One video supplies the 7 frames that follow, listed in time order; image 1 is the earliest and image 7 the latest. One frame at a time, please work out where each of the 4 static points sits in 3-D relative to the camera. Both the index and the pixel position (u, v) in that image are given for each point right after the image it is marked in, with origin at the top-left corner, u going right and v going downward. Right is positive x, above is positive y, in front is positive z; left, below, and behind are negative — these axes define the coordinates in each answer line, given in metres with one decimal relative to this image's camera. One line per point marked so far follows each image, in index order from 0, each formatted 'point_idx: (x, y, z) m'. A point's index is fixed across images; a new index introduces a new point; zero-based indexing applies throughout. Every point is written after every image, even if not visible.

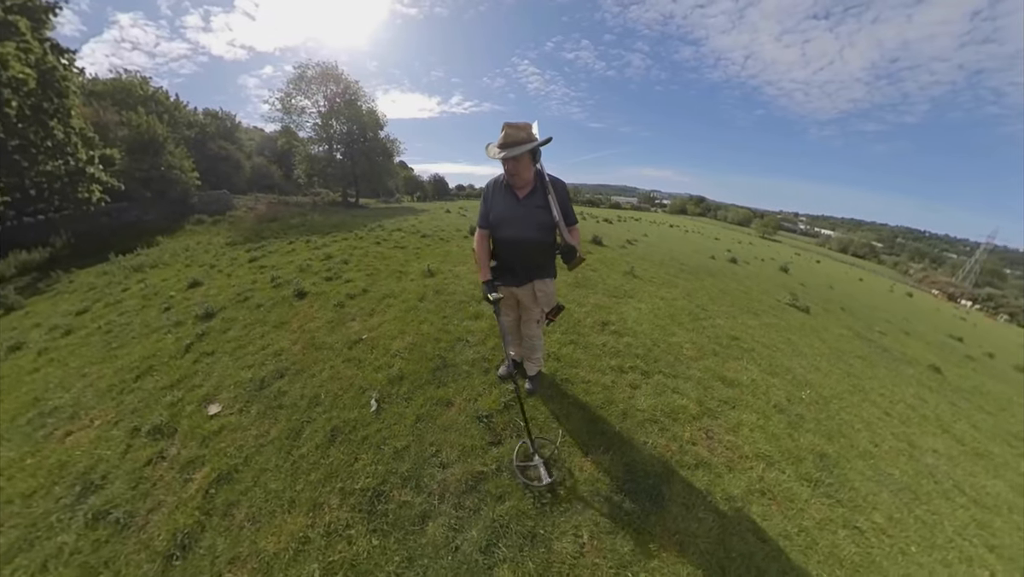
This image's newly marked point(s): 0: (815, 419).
0: (+7.7, -3.4, +6.9) m
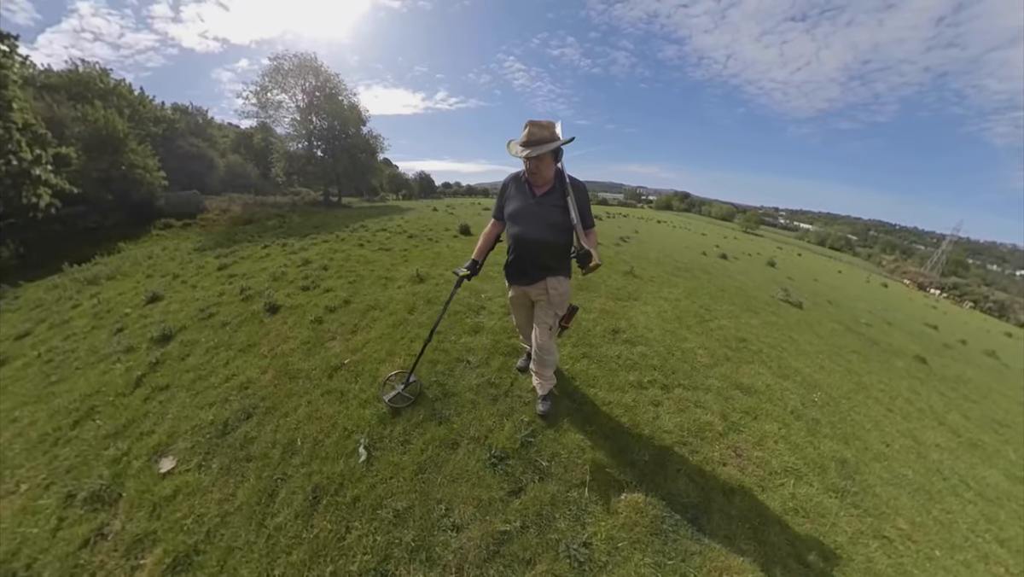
0: (+7.9, -3.4, +6.9) m
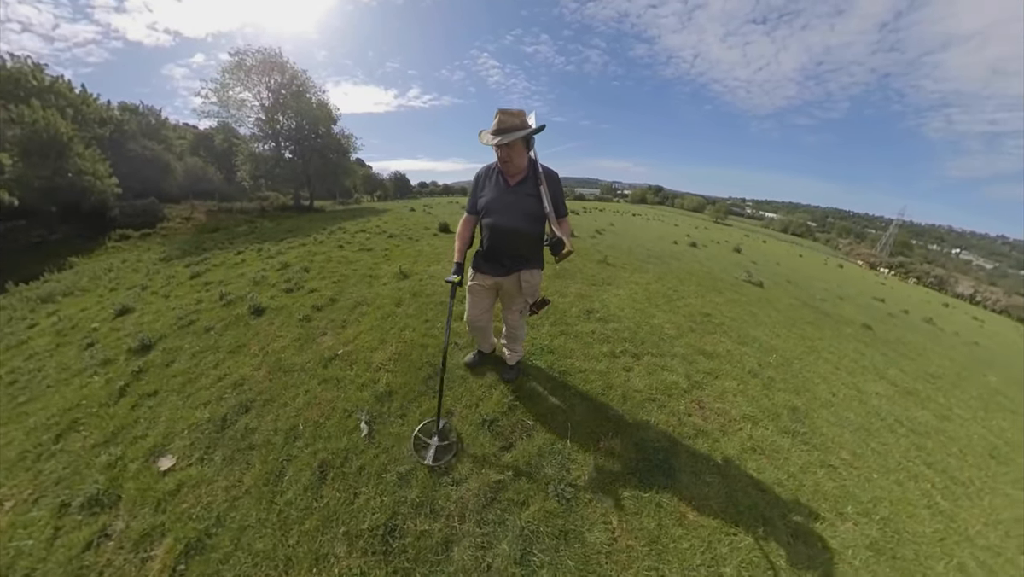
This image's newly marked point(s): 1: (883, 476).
0: (+7.6, -2.5, +7.6) m
1: (+7.6, -3.8, +5.5) m
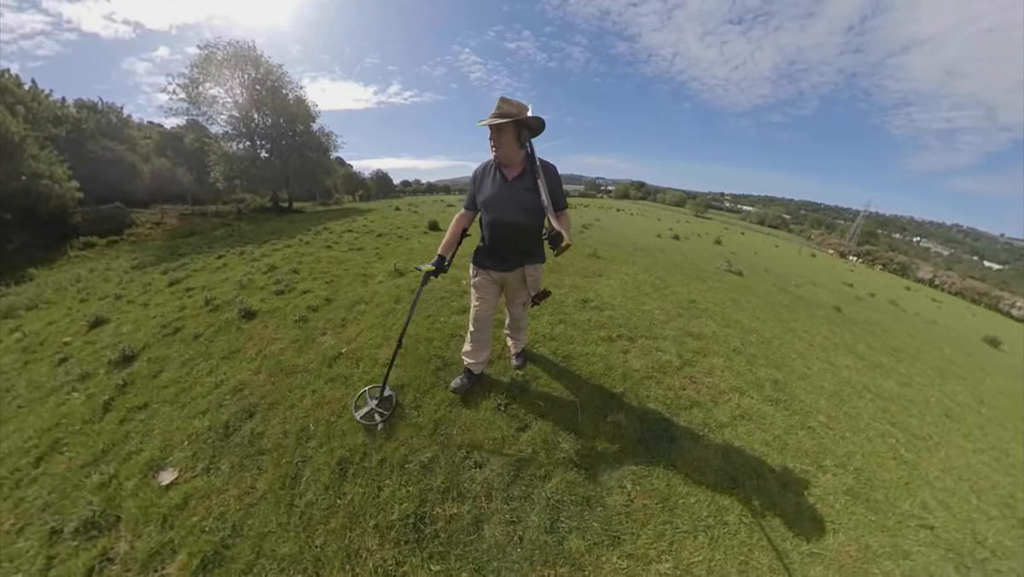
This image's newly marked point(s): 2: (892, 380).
0: (+7.7, -2.0, +8.3) m
1: (+7.8, -3.3, +6.2) m
2: (+13.2, -3.2, +9.5) m
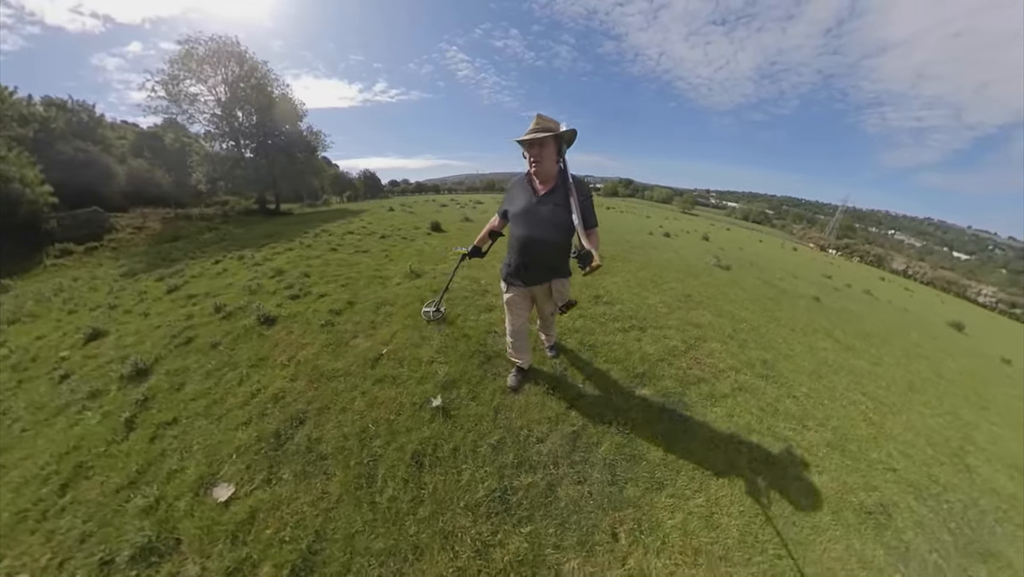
0: (+8.4, -1.8, +9.4) m
1: (+8.6, -3.1, +7.3) m
2: (+13.9, -2.8, +10.8) m
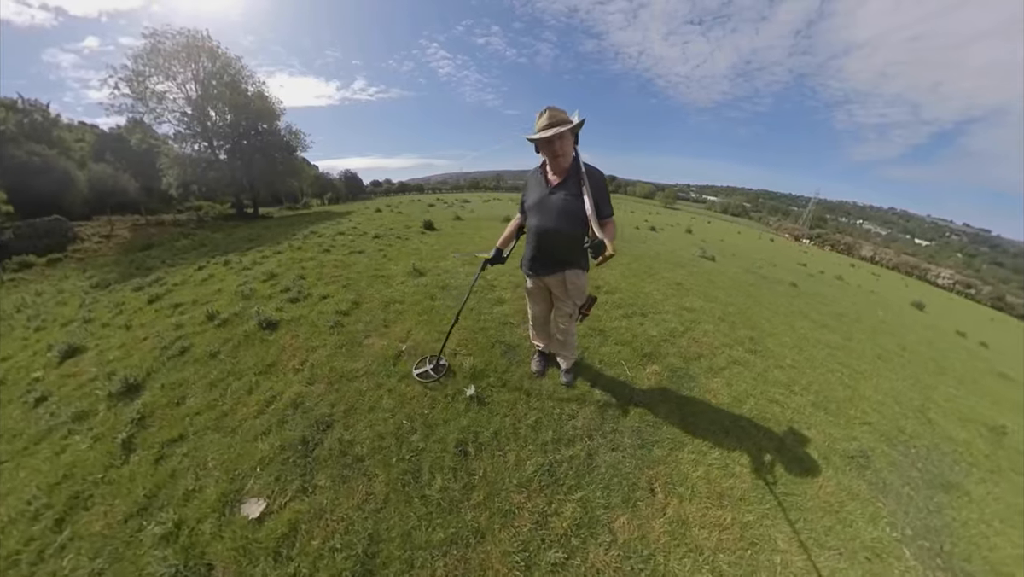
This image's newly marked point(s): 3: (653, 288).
0: (+8.7, -1.2, +10.2) m
1: (+9.0, -2.5, +8.1) m
2: (+14.2, -2.1, +11.8) m
3: (+6.0, +0.1, +11.7) m
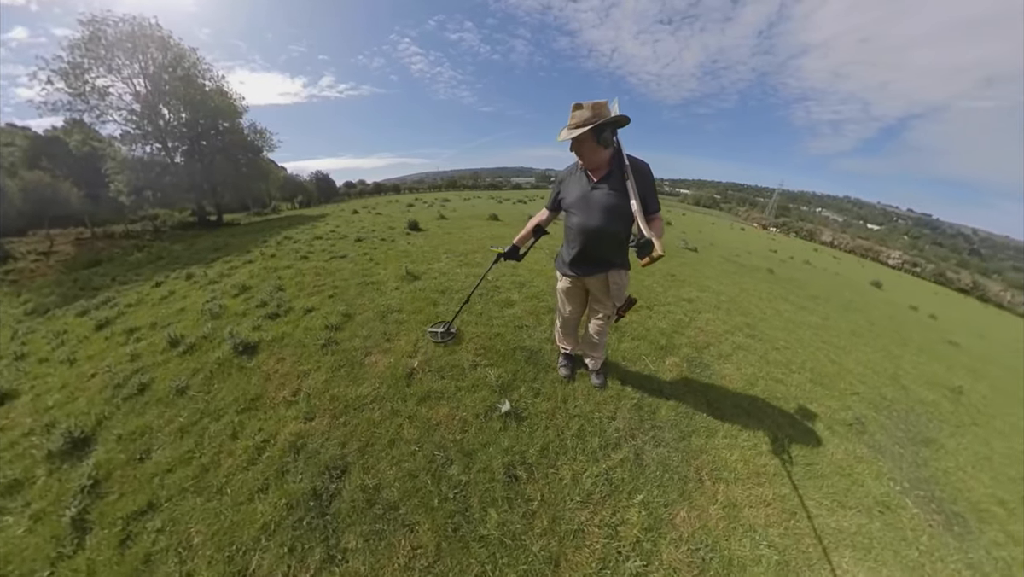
0: (+9.0, -0.7, +10.9) m
1: (+9.5, -2.0, +8.9) m
2: (+14.4, -1.3, +12.9) m
3: (+6.2, +0.4, +12.3) m
